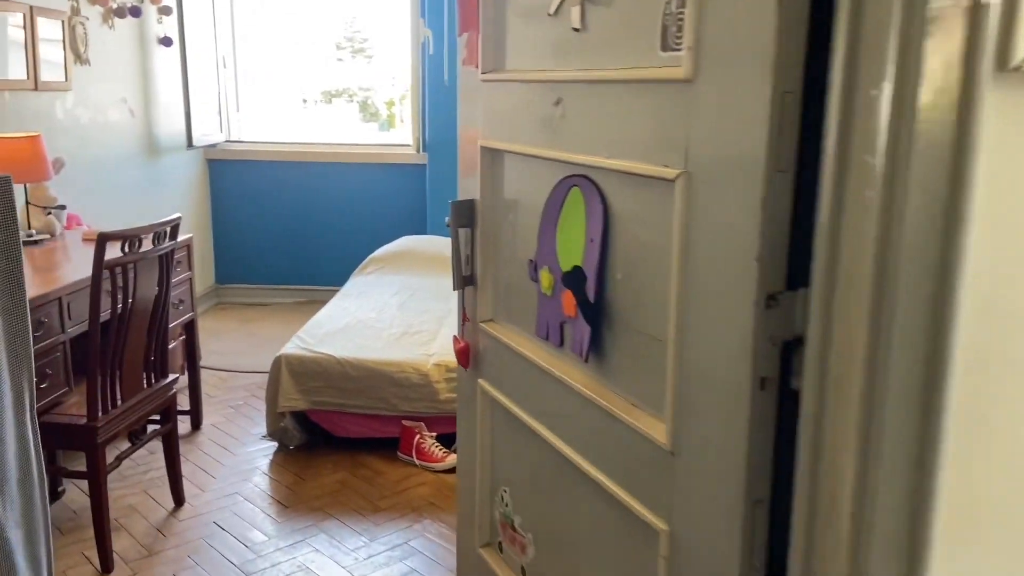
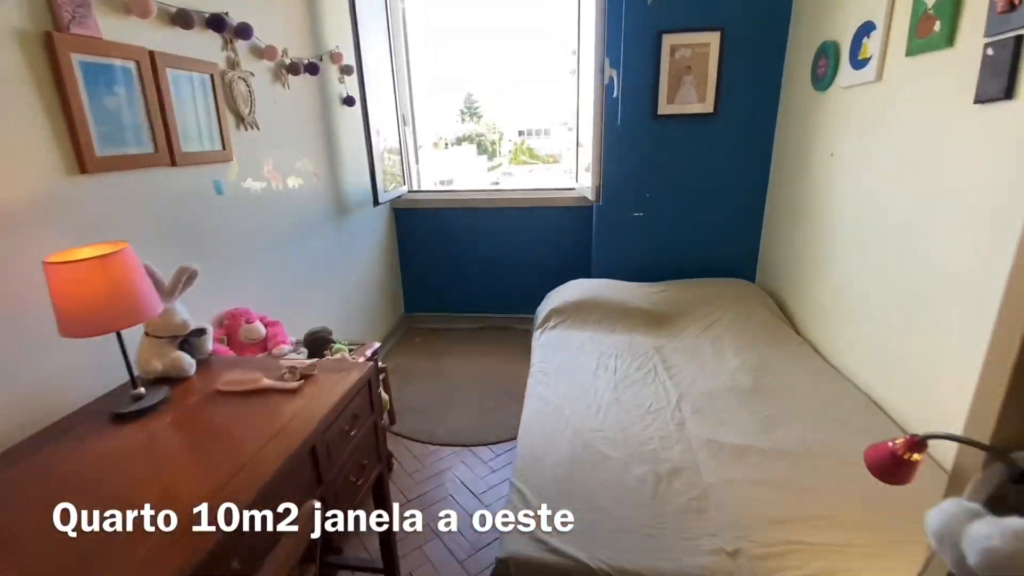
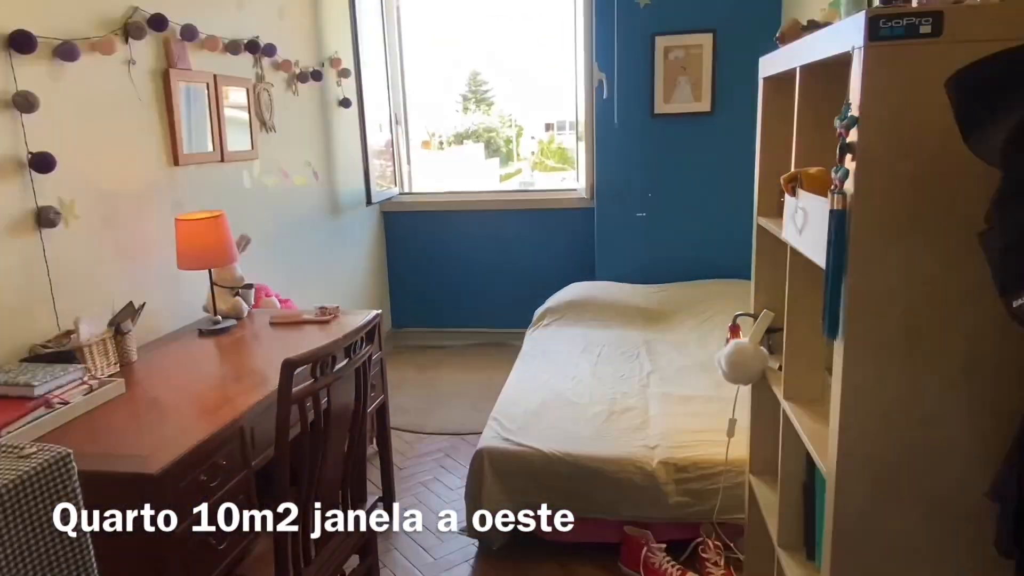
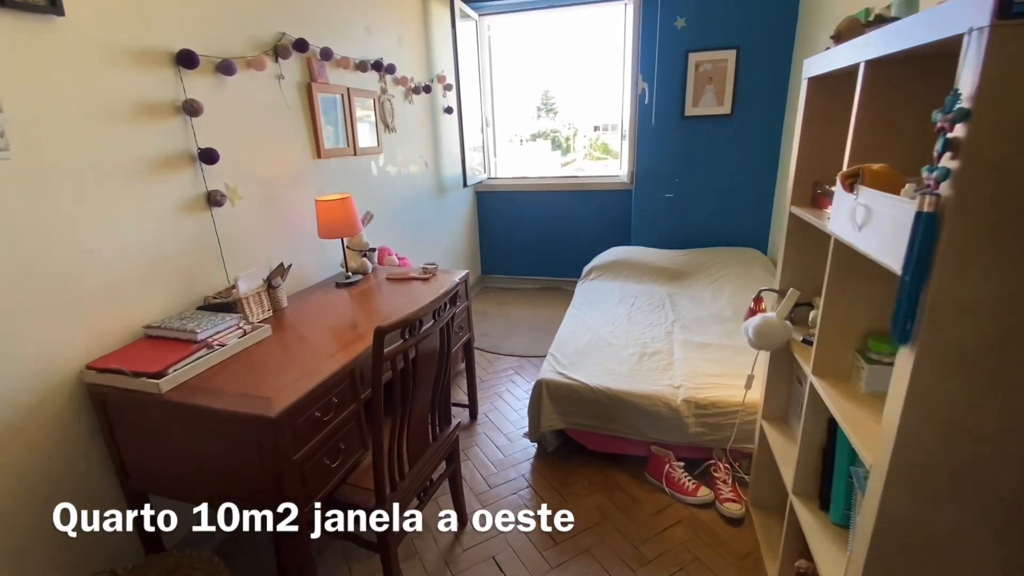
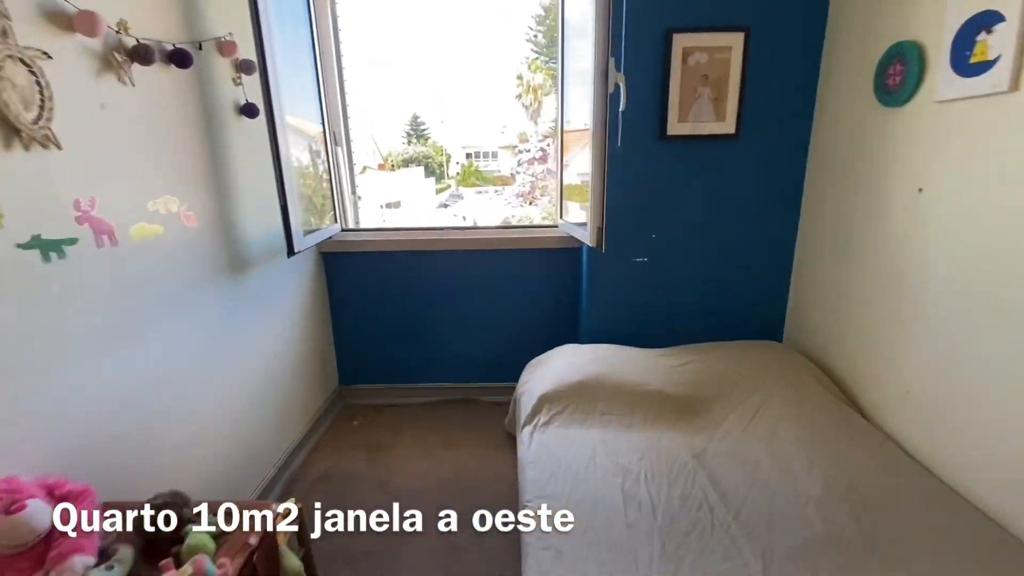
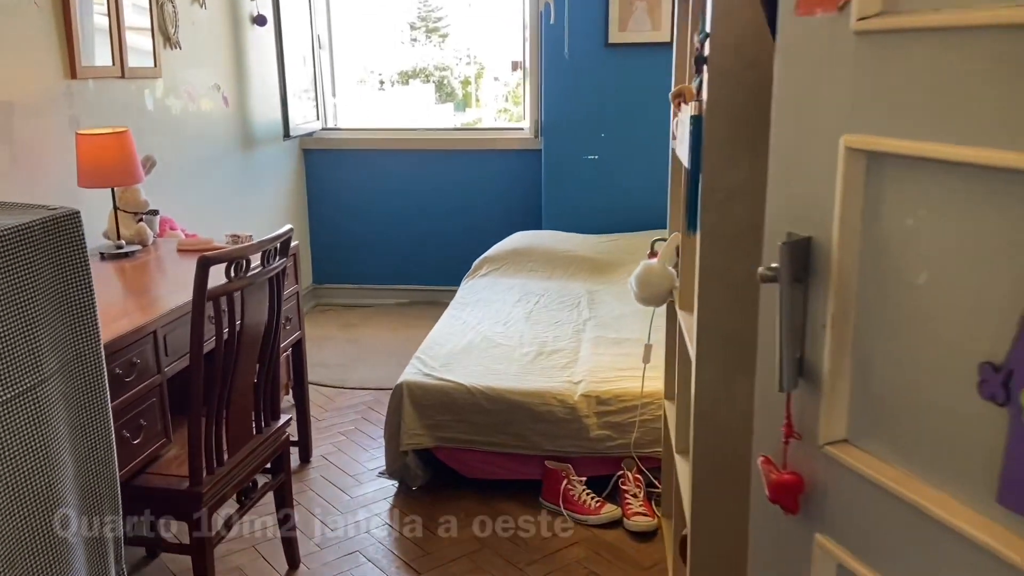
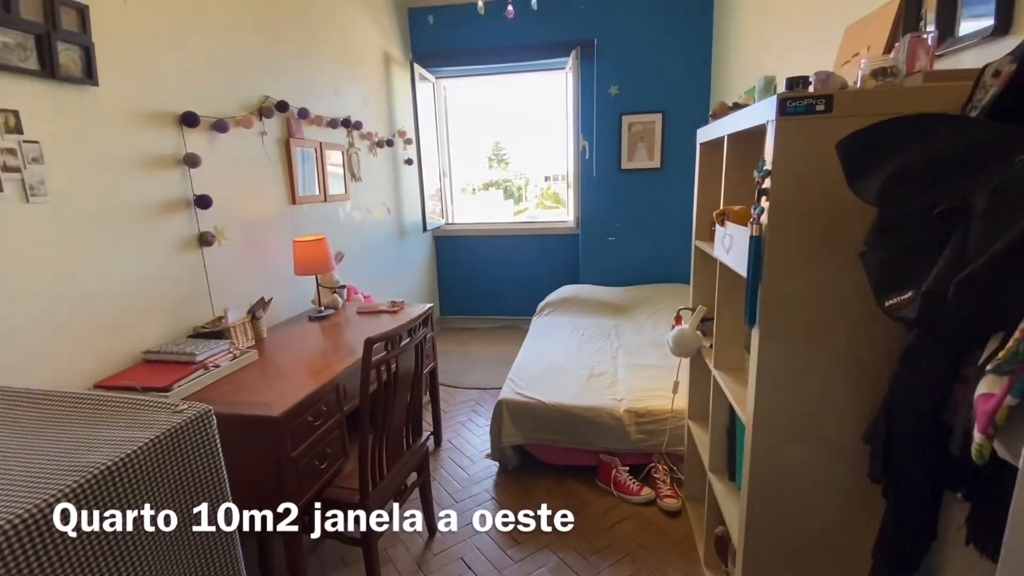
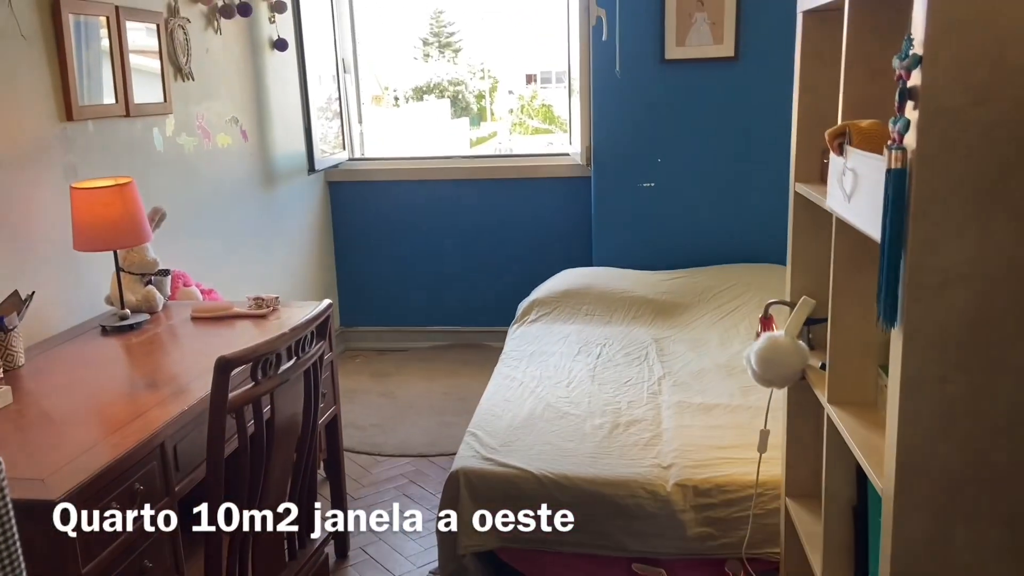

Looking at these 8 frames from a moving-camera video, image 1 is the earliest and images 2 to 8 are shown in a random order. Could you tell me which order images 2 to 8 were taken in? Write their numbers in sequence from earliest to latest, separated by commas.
6, 8, 3, 7, 4, 2, 5
